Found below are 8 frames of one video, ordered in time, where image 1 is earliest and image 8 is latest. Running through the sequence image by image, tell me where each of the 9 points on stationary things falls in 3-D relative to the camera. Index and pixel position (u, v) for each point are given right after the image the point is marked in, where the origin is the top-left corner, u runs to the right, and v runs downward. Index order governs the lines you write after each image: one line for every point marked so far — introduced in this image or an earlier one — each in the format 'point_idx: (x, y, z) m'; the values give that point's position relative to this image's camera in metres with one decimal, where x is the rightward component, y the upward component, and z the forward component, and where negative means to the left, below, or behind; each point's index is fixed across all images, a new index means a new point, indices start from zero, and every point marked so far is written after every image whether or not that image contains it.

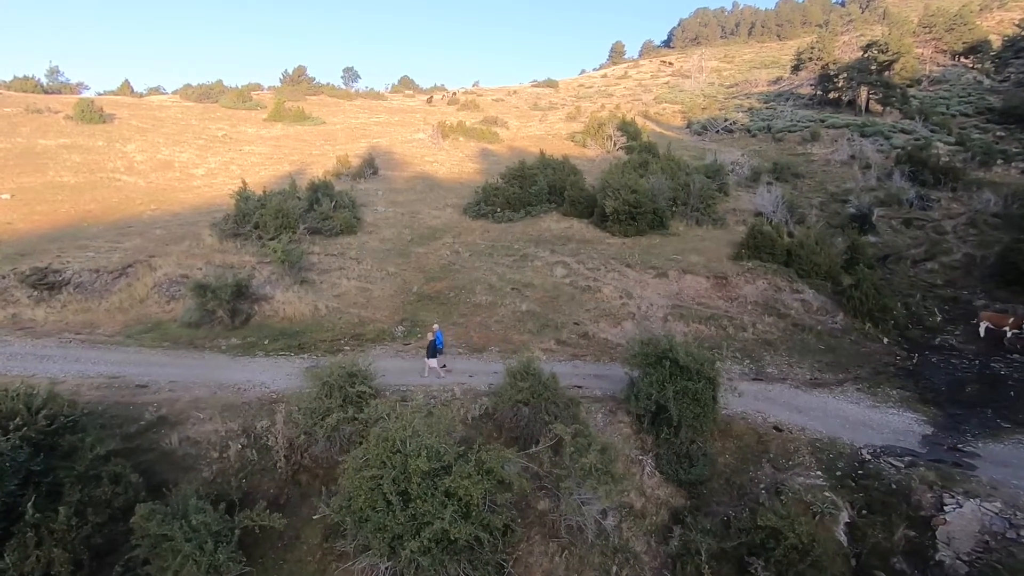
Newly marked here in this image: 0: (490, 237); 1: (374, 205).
0: (-0.6, +1.4, +14.9) m
1: (-4.1, +2.4, +16.4) m
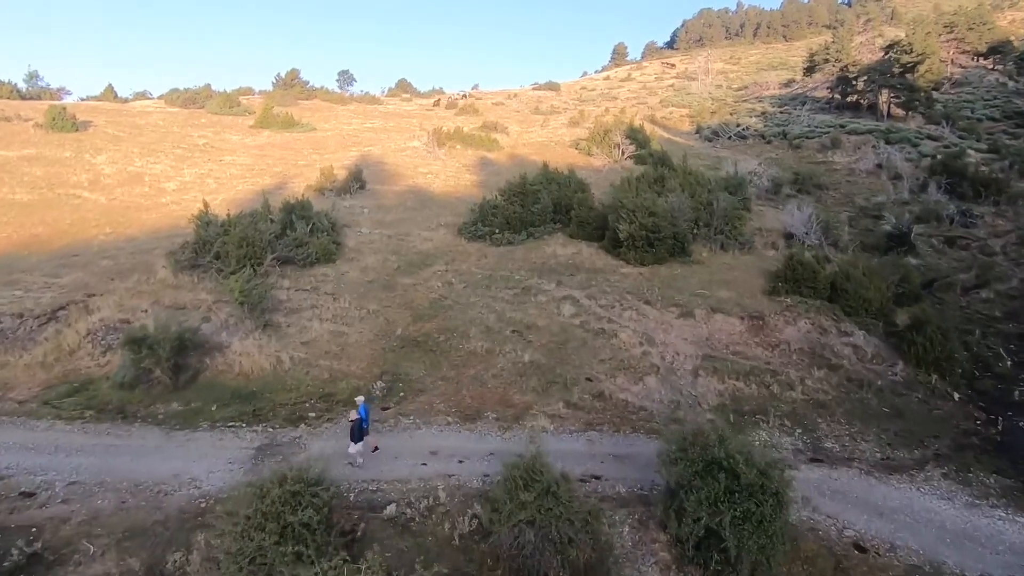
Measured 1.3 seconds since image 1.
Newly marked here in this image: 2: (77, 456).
0: (-0.6, +0.6, +13.2) m
1: (-4.1, +1.6, +14.7) m
2: (-5.2, -2.0, +6.7) m
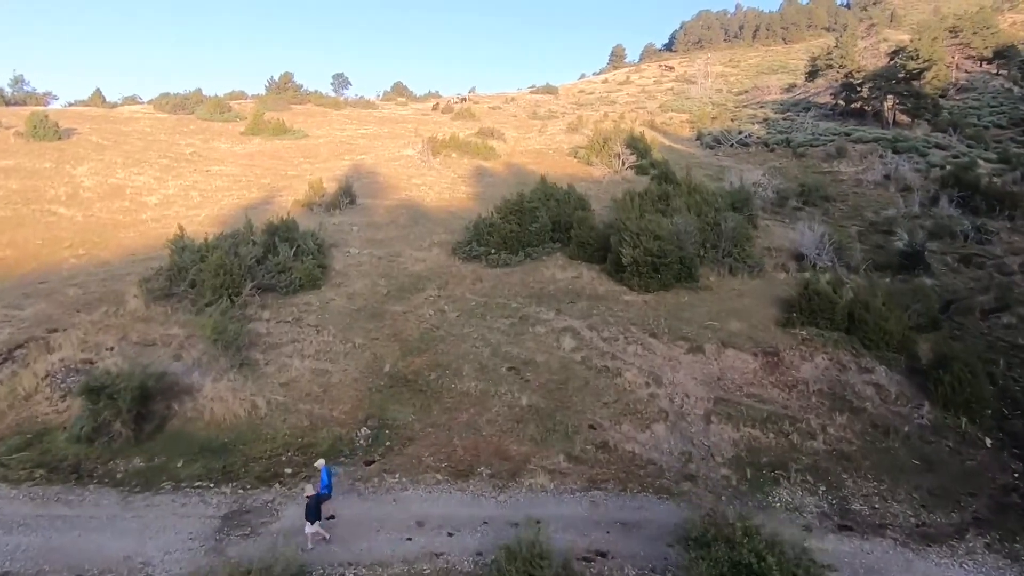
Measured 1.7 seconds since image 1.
0: (-0.6, 0.0, +12.4) m
1: (-4.2, +1.0, +13.9) m
2: (-5.3, -2.6, +6.0) m
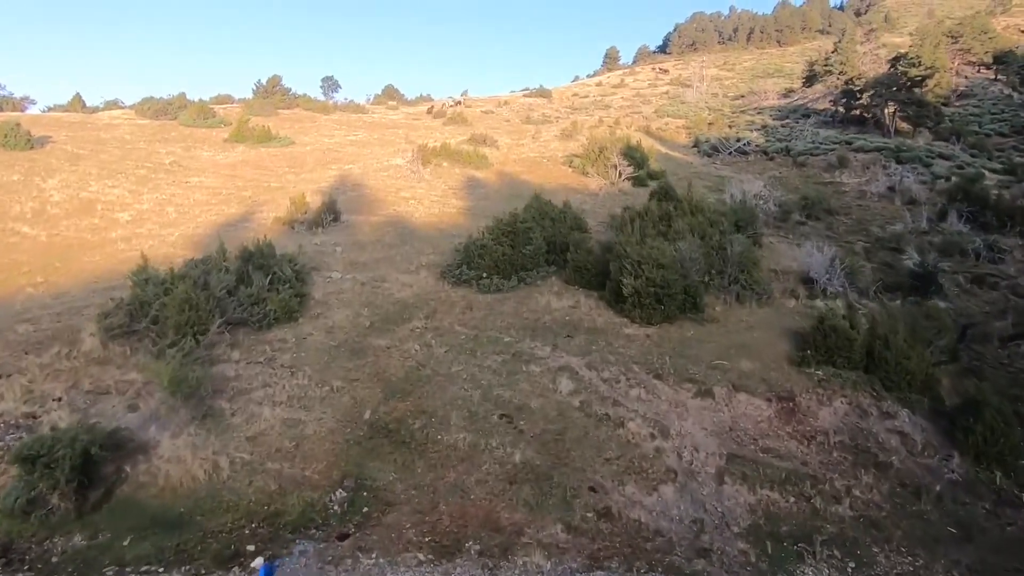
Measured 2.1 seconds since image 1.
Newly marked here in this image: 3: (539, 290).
0: (-0.8, -0.6, +11.6) m
1: (-4.3, +0.4, +13.1) m
2: (-5.4, -3.2, +5.1) m
3: (+0.6, 0.0, +12.6) m
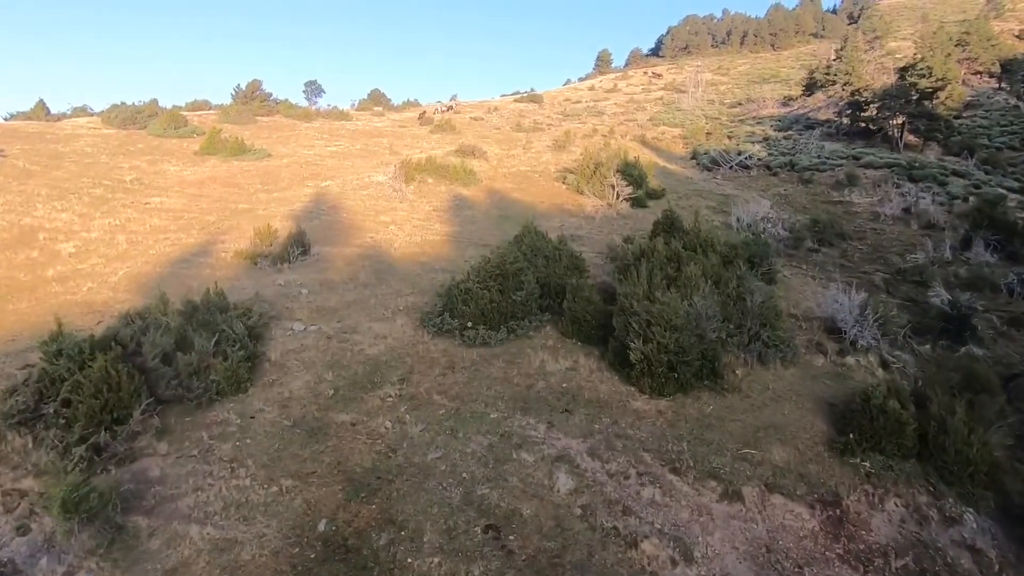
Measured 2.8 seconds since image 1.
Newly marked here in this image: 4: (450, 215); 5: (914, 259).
0: (-1.0, -1.7, +10.0) m
1: (-4.6, -0.7, +11.4) m
2: (-5.5, -4.3, +3.4) m
3: (+0.4, -1.1, +11.0) m
4: (-2.2, +2.6, +19.8) m
5: (+12.3, +0.9, +17.0) m
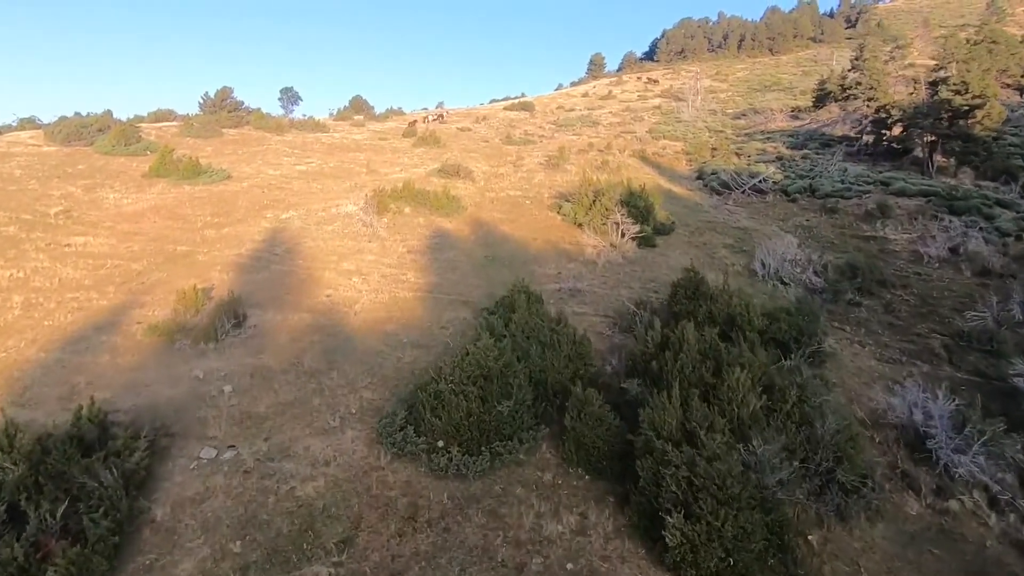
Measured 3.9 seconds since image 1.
0: (-1.2, -3.4, +7.1) m
1: (-4.8, -2.4, +8.5) m
2: (-5.6, -6.0, +0.5) m
3: (+0.2, -2.8, +8.2) m
4: (-2.6, +0.9, +16.9) m
5: (+11.9, -0.7, +14.3) m
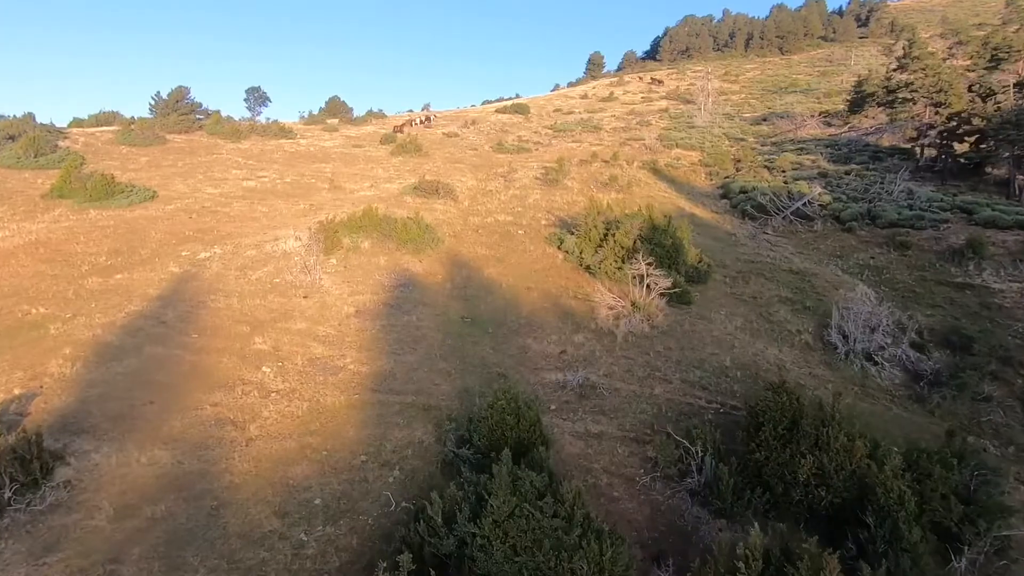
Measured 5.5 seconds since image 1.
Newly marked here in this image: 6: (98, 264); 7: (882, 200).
0: (-1.5, -5.1, +2.5) m
1: (-5.1, -4.1, +3.8) m
2: (-5.8, -7.7, -4.2) m
3: (-0.1, -4.5, +3.6) m
4: (-2.9, -0.8, +12.3) m
5: (+11.6, -2.4, +9.8) m
6: (-11.0, +0.6, +14.7) m
7: (+13.0, +3.0, +19.7) m
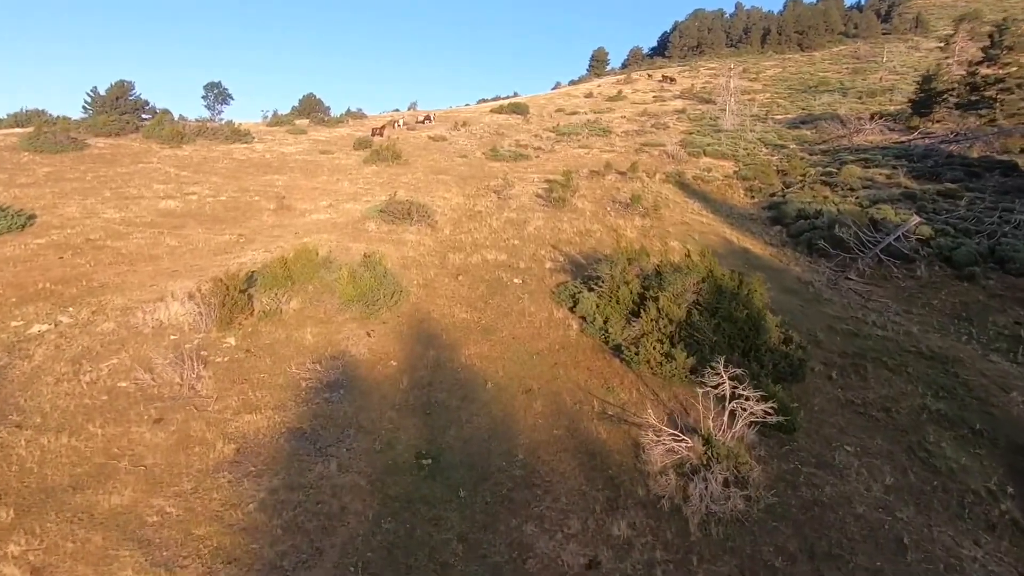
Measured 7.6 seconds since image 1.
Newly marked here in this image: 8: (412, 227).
0: (-1.6, -6.8, -2.8) m
1: (-5.2, -5.8, -1.4) m
2: (-5.9, -9.4, -9.5) m
3: (-0.2, -6.2, -1.7) m
4: (-3.0, -2.5, +7.0) m
5: (+11.5, -4.2, +4.6) m
6: (-11.2, -1.0, +9.5) m
7: (+12.8, +1.3, +14.5) m
8: (-3.1, +1.9, +17.1) m
